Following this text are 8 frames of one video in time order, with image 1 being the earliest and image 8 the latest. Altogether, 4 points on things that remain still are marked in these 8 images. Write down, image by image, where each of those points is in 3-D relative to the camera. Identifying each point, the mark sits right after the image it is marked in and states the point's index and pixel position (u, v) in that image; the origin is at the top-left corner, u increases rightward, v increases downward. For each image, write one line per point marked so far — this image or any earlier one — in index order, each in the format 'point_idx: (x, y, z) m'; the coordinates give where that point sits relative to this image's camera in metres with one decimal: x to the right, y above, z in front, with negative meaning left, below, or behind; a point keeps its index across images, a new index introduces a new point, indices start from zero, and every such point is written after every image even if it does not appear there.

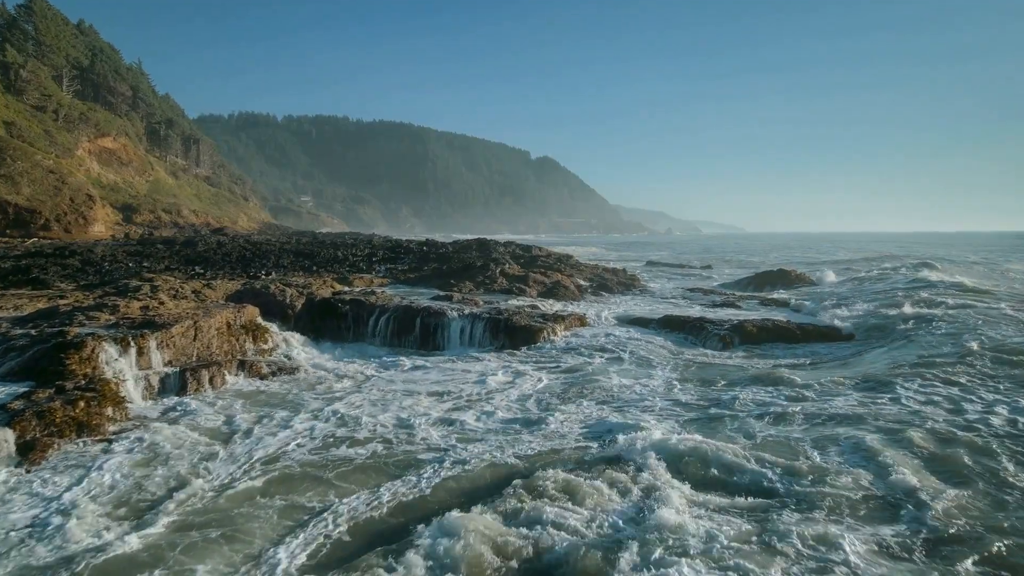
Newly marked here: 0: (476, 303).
0: (-1.2, -0.5, +16.7) m
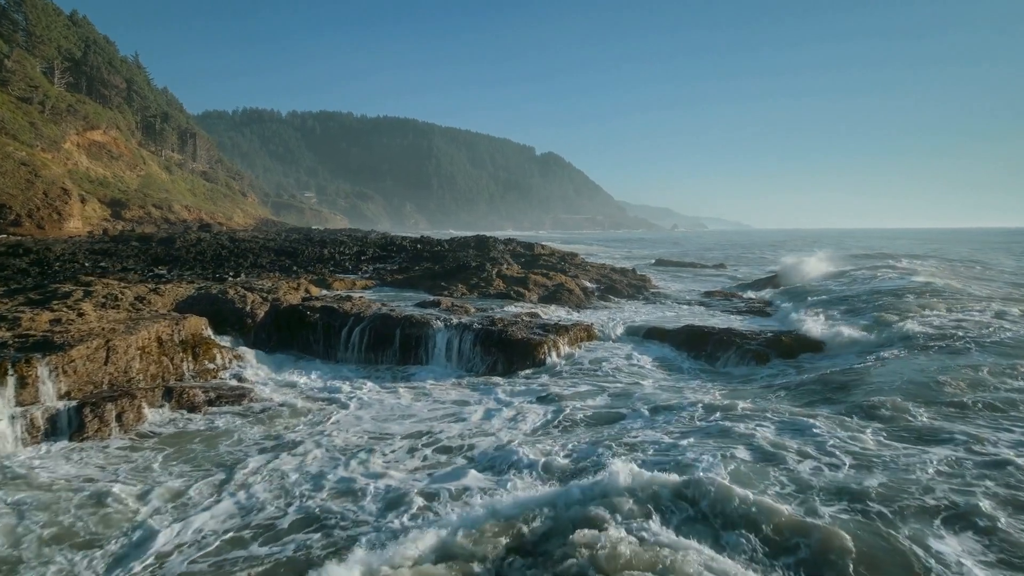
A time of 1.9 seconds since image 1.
0: (-1.3, -0.7, +14.6) m
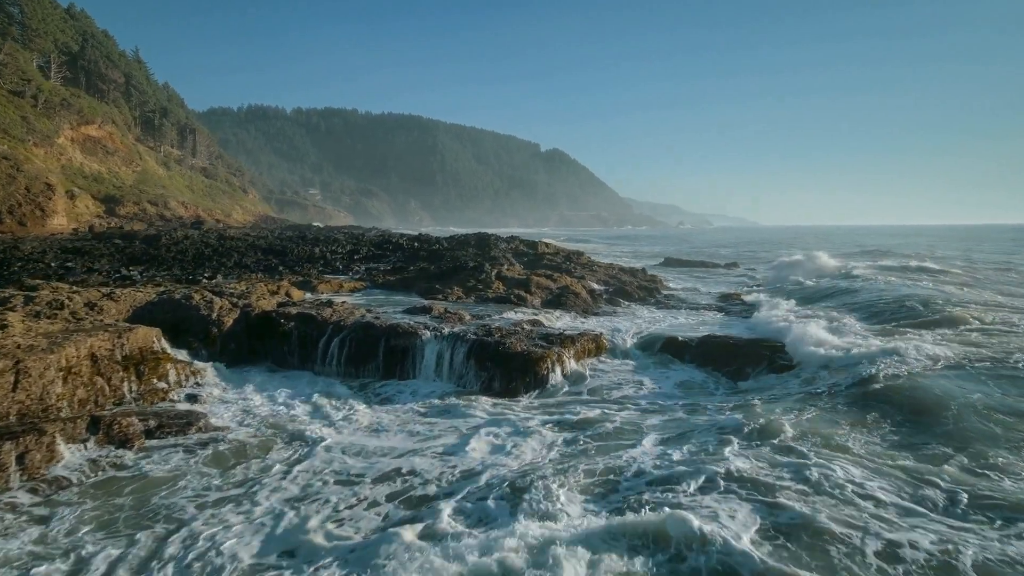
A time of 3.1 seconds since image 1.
0: (-1.3, -0.8, +13.0) m
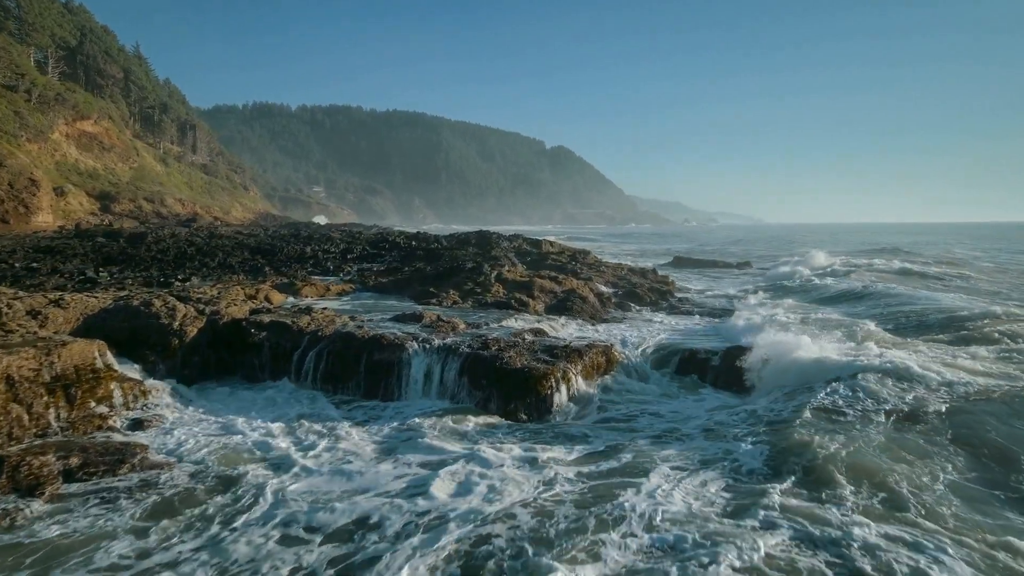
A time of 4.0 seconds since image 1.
0: (-1.3, -0.9, +11.6) m
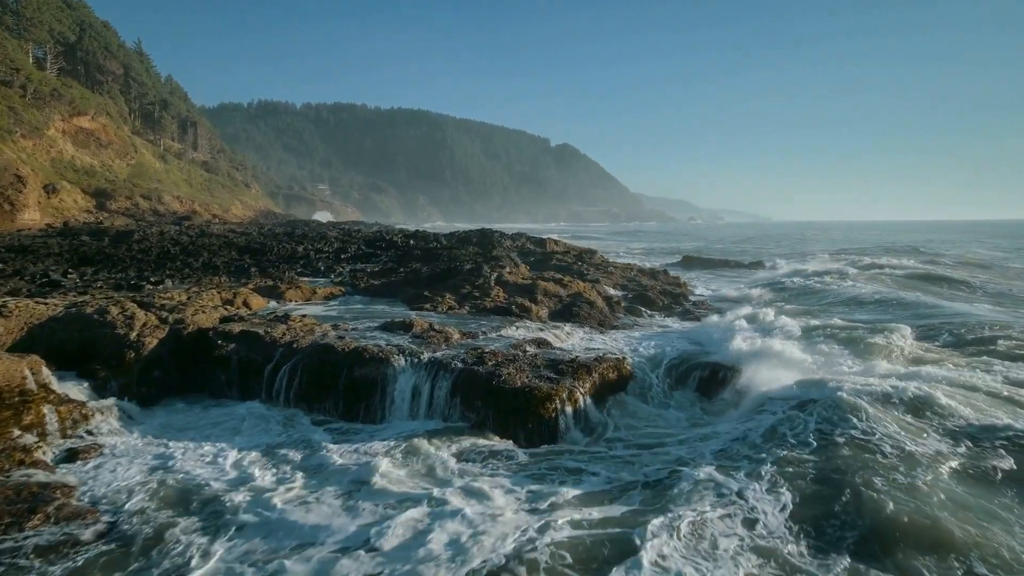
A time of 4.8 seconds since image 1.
0: (-1.3, -1.0, +10.4) m
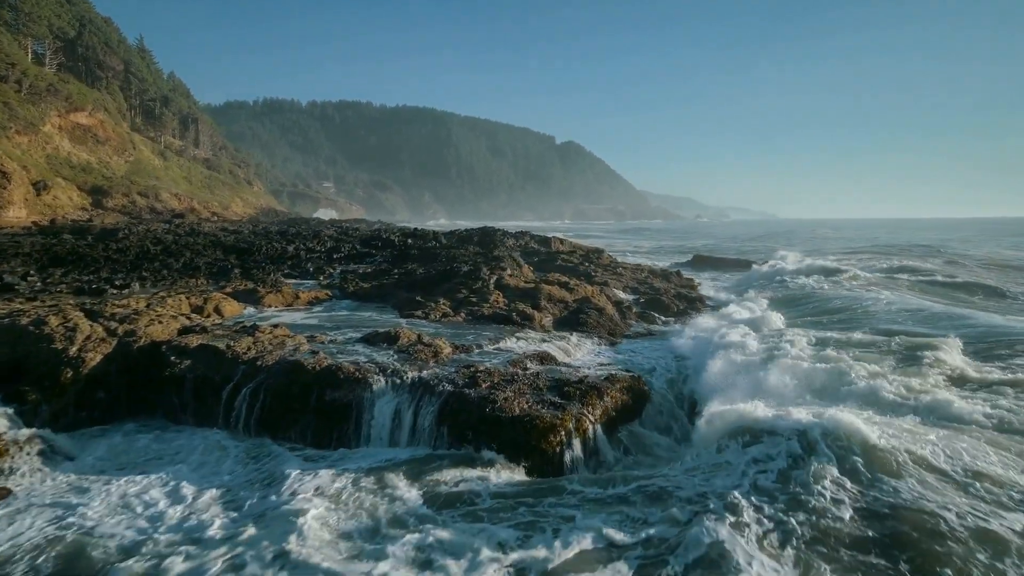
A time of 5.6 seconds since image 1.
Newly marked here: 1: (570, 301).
0: (-1.4, -1.2, +9.1) m
1: (+1.6, -0.3, +13.7) m
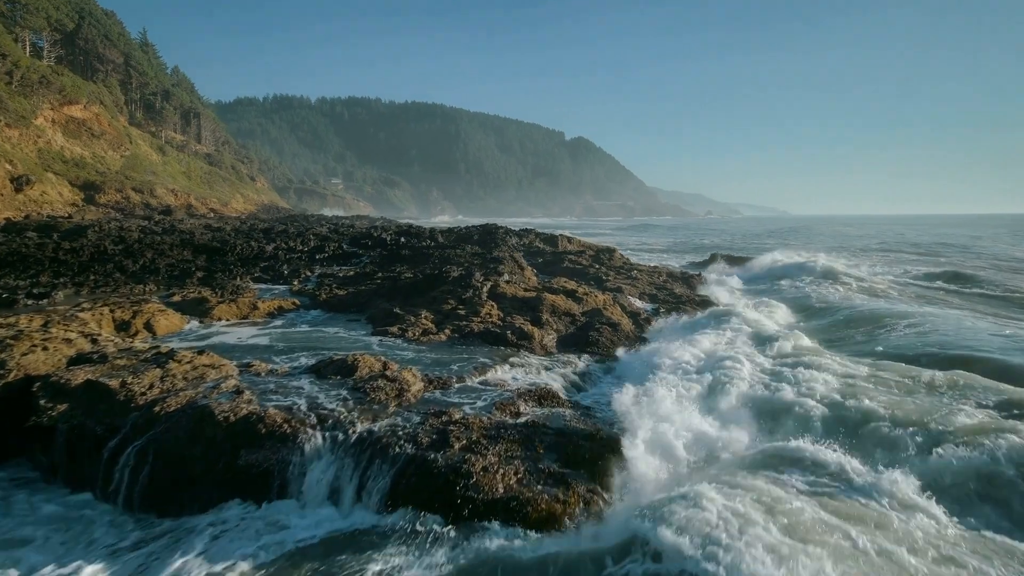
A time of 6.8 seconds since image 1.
0: (-1.5, -1.4, +6.9) m
1: (+1.5, -0.6, +11.4) m
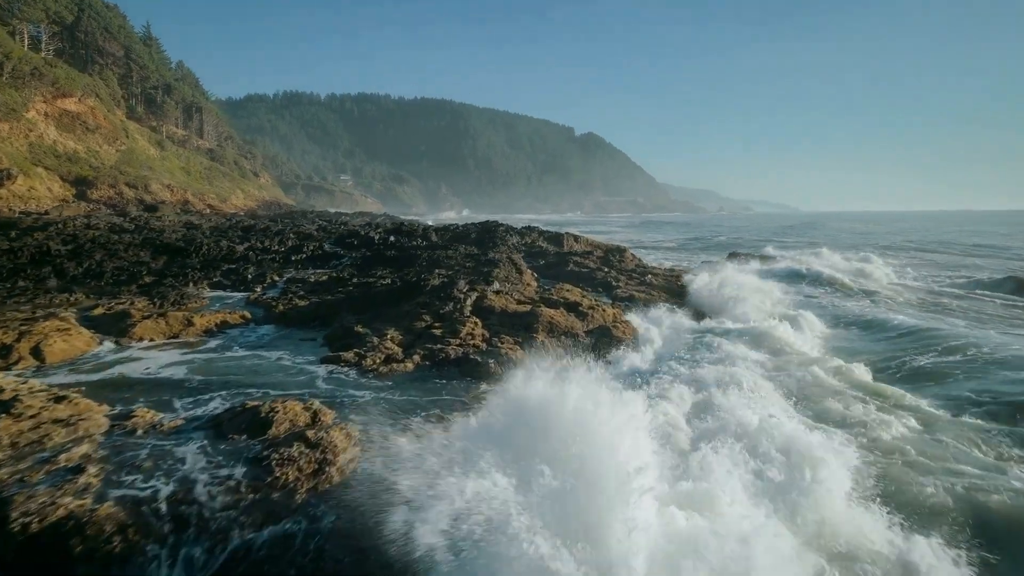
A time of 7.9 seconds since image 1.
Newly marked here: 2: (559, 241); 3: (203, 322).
0: (-1.8, -1.7, +4.8) m
1: (+1.3, -0.8, +9.3) m
2: (+1.9, +1.8, +19.7) m
3: (-6.1, -0.7, +9.7) m
